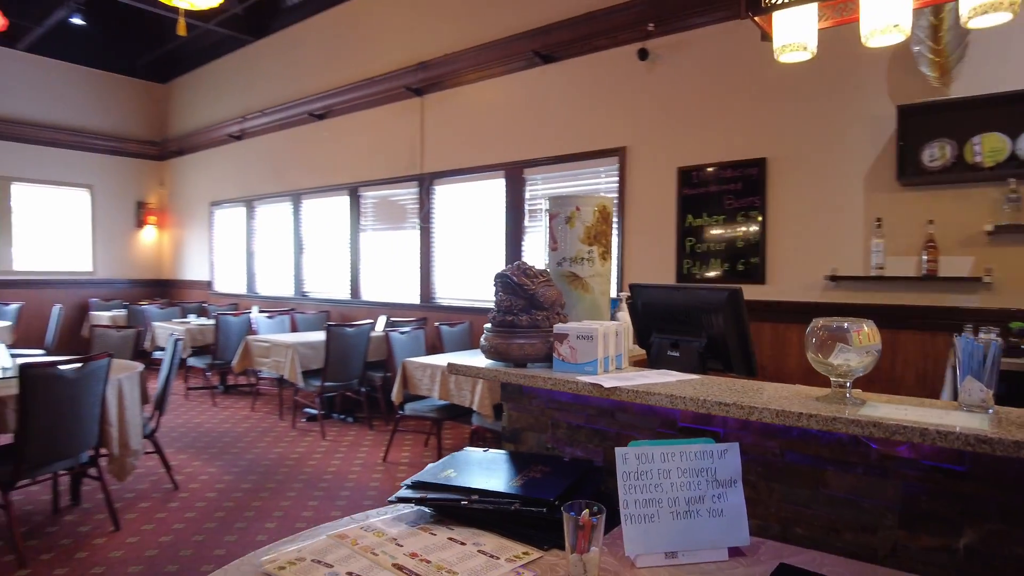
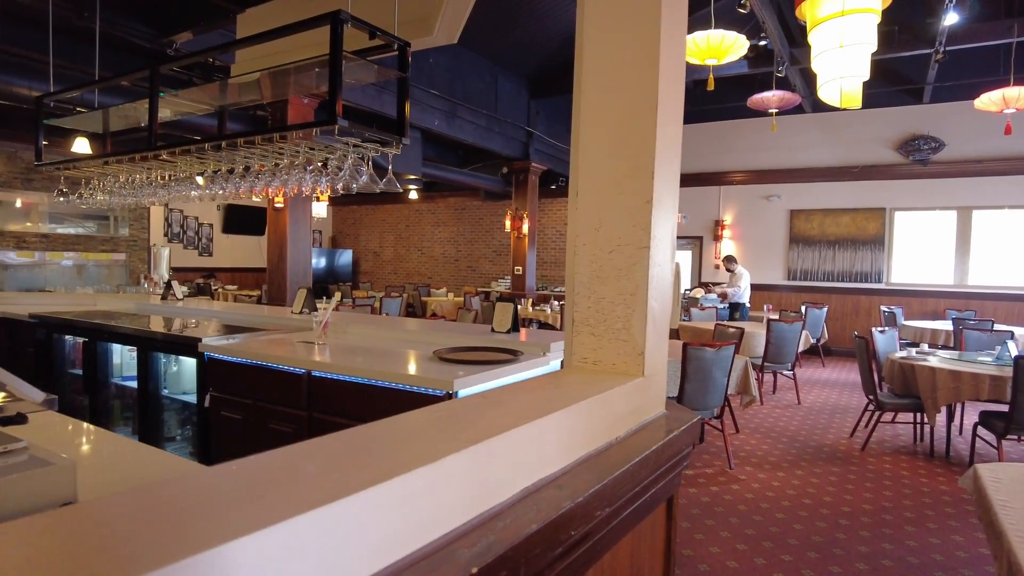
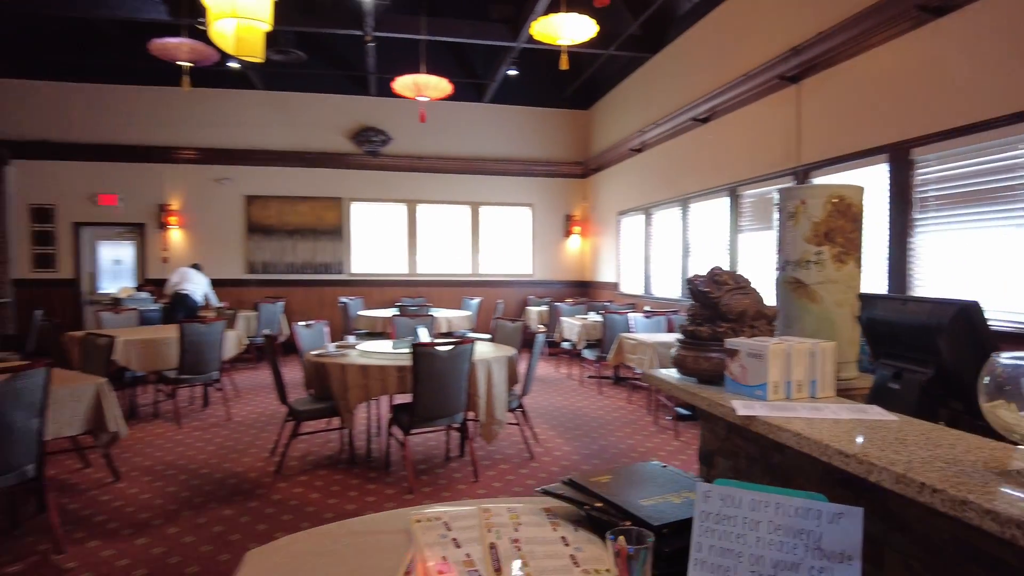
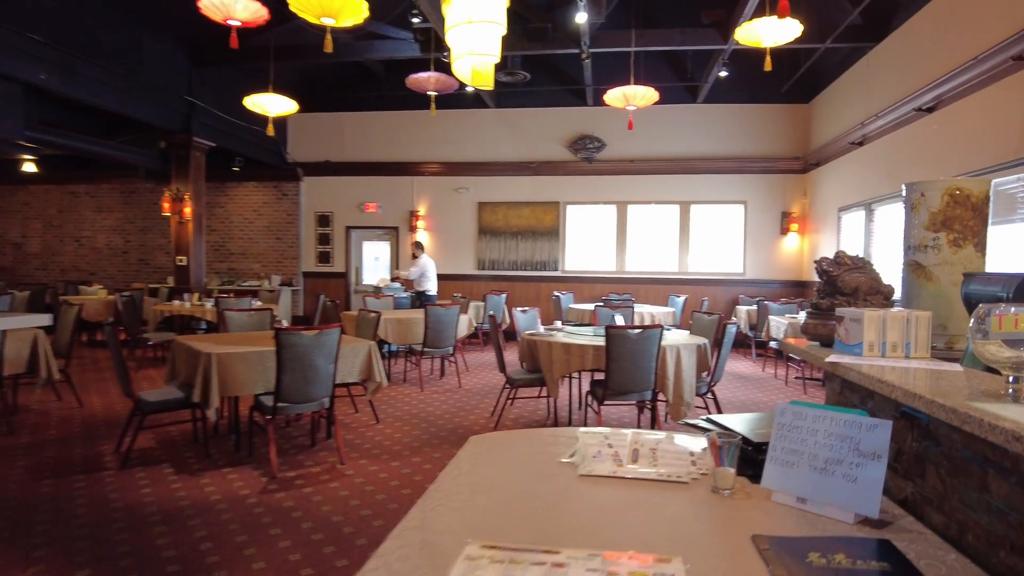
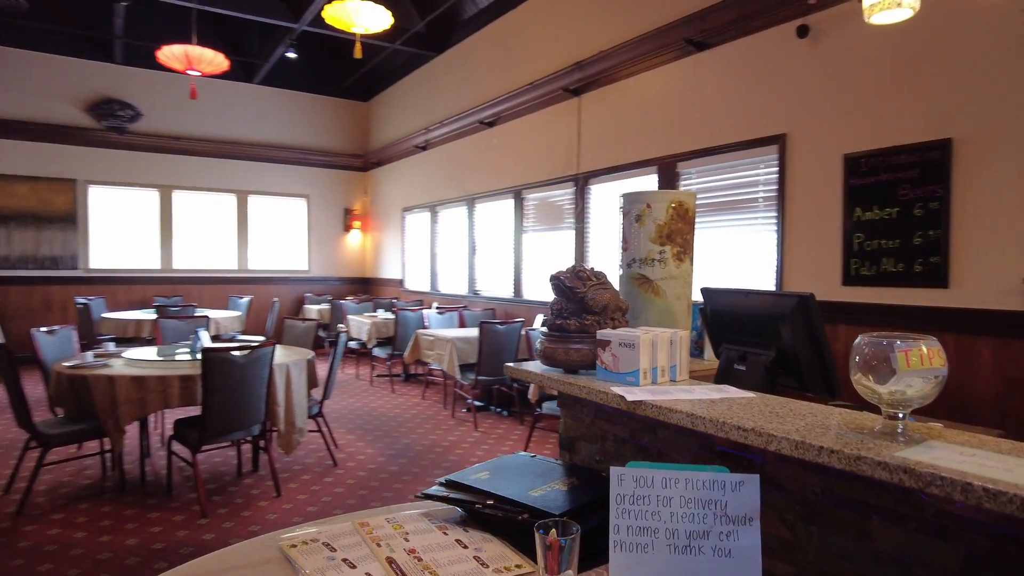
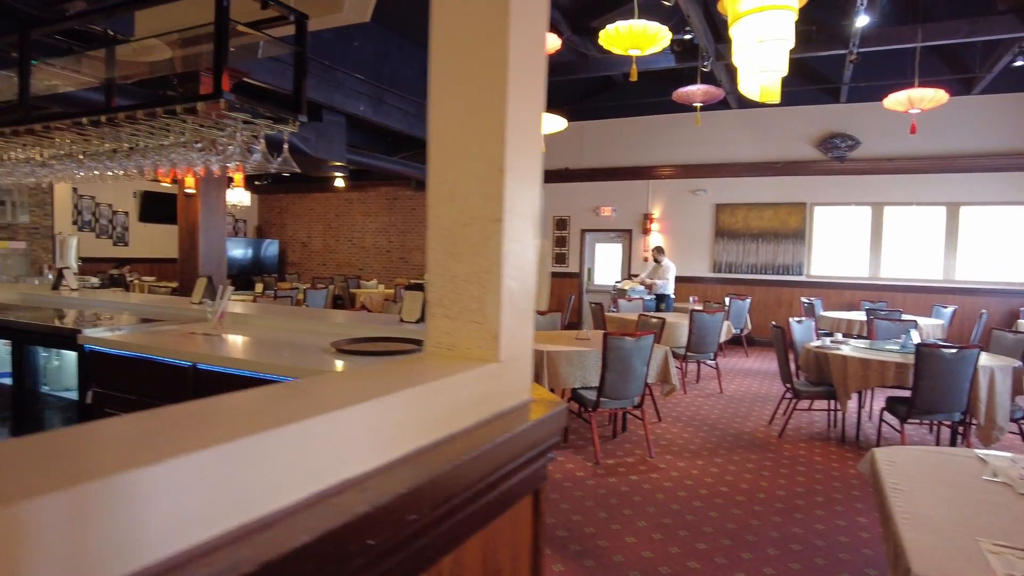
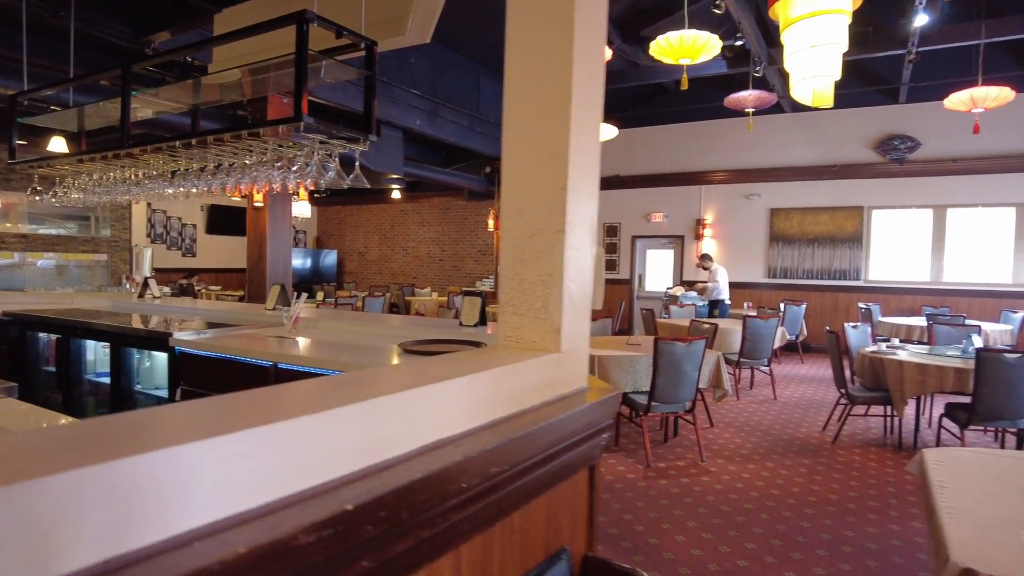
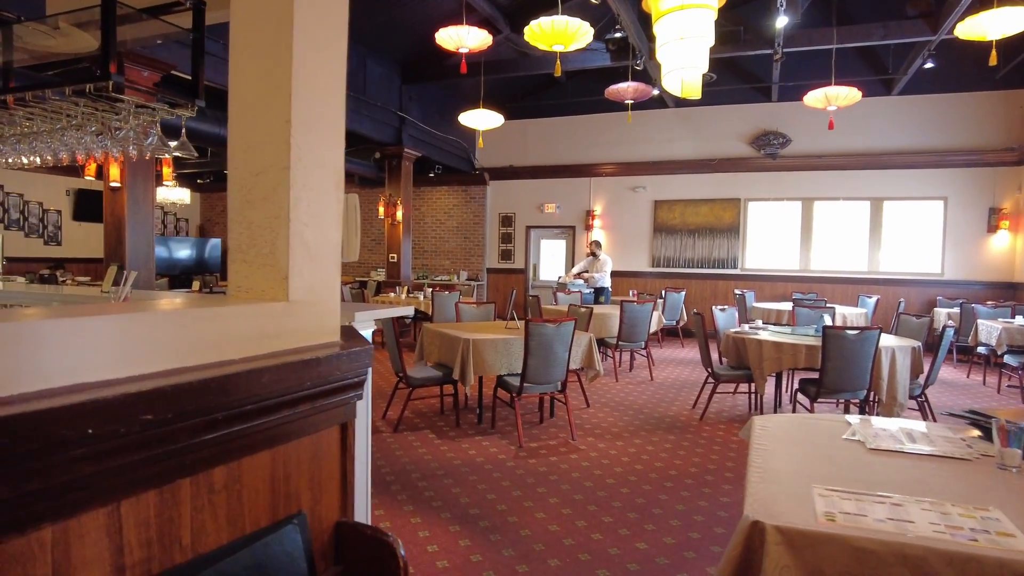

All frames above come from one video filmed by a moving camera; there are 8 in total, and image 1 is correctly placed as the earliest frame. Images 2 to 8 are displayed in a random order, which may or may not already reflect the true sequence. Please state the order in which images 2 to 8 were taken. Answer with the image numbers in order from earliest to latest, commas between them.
5, 3, 4, 8, 6, 2, 7
